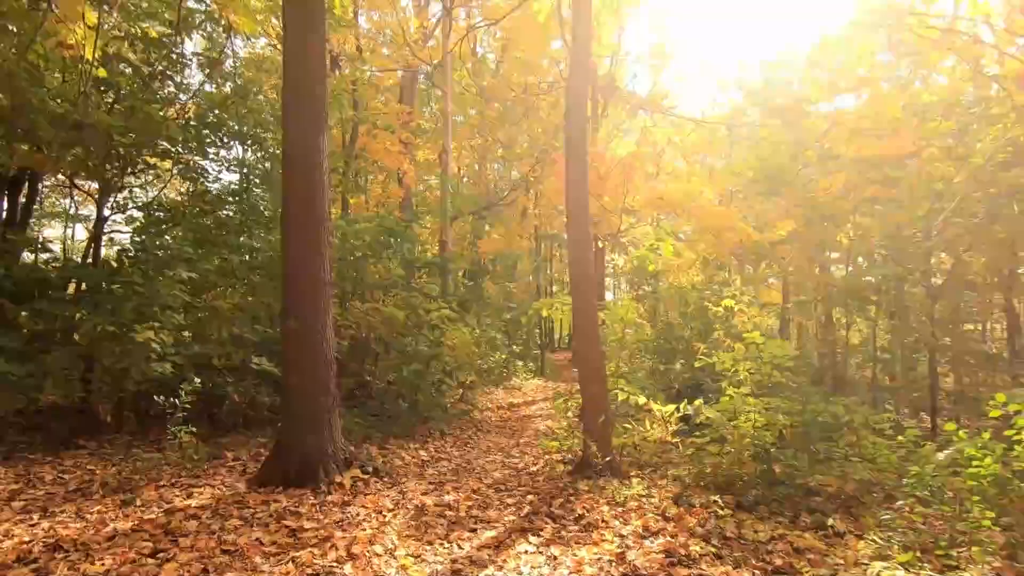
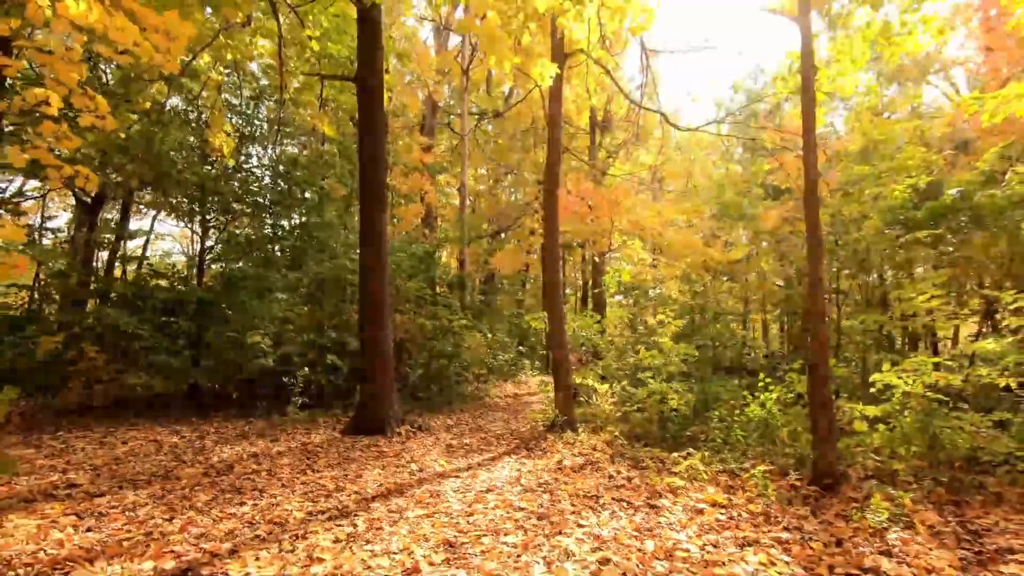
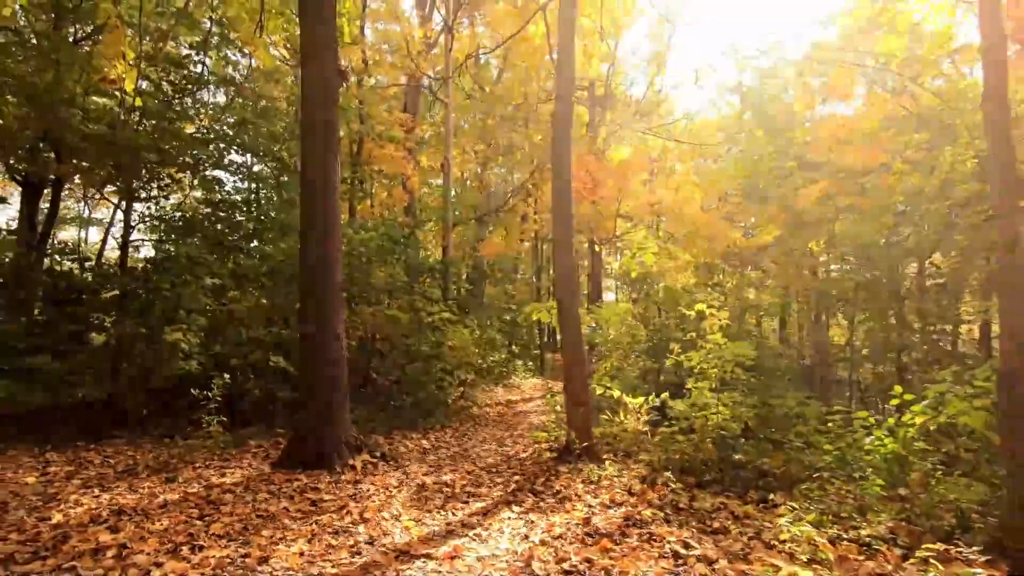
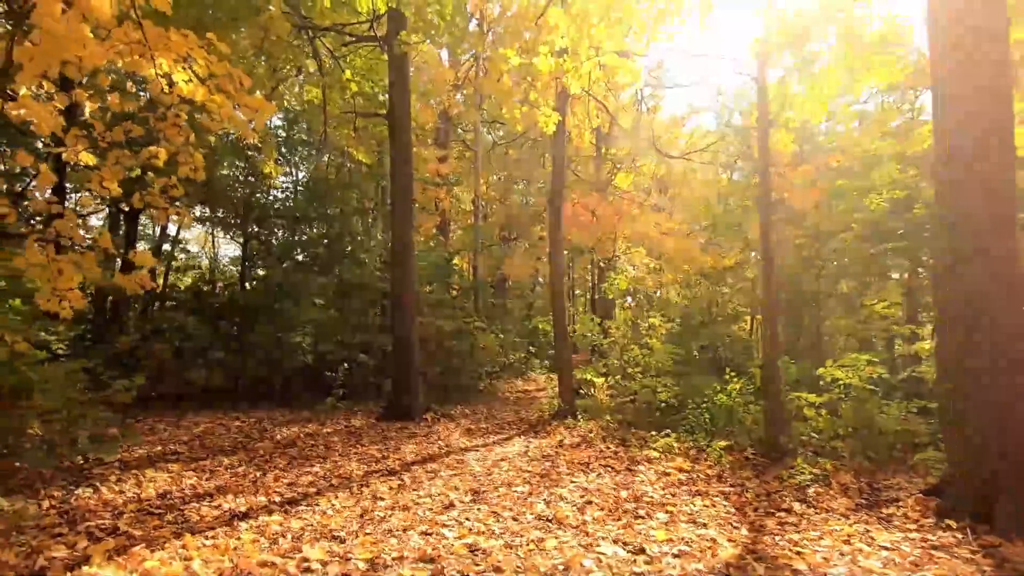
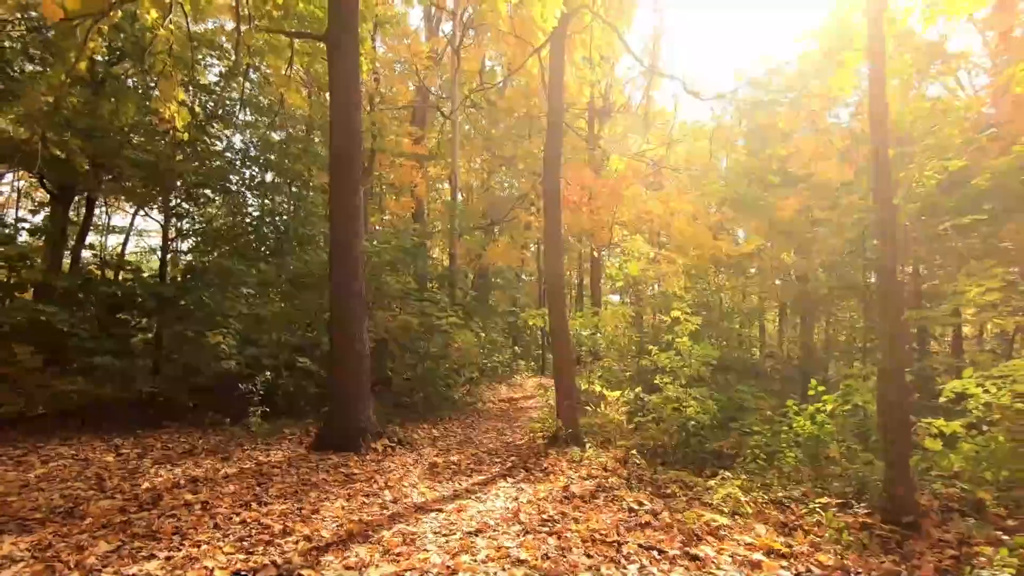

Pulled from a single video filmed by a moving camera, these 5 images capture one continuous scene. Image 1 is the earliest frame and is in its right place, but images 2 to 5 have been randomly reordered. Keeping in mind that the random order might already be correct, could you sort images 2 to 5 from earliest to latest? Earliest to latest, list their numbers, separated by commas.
3, 5, 2, 4
